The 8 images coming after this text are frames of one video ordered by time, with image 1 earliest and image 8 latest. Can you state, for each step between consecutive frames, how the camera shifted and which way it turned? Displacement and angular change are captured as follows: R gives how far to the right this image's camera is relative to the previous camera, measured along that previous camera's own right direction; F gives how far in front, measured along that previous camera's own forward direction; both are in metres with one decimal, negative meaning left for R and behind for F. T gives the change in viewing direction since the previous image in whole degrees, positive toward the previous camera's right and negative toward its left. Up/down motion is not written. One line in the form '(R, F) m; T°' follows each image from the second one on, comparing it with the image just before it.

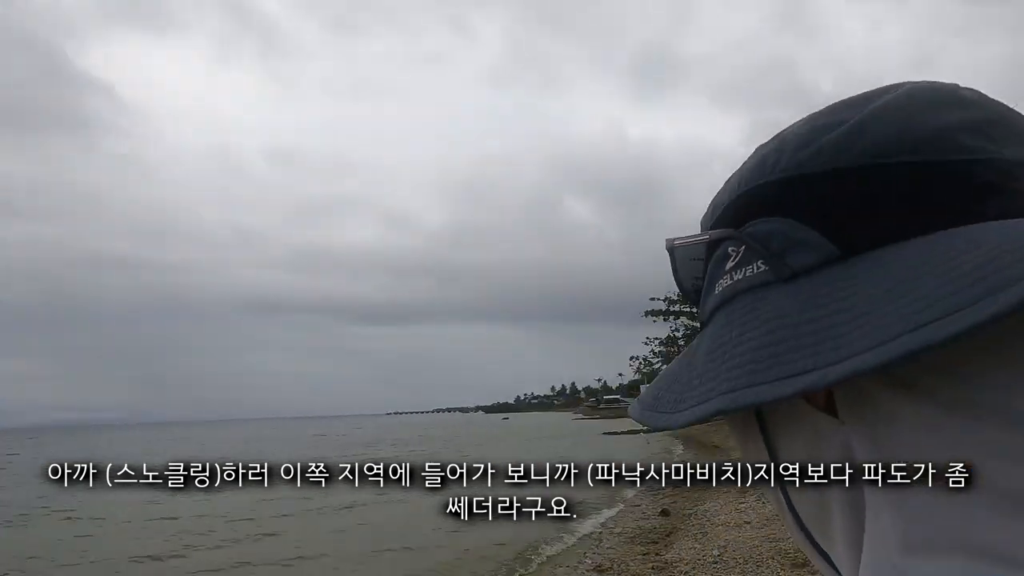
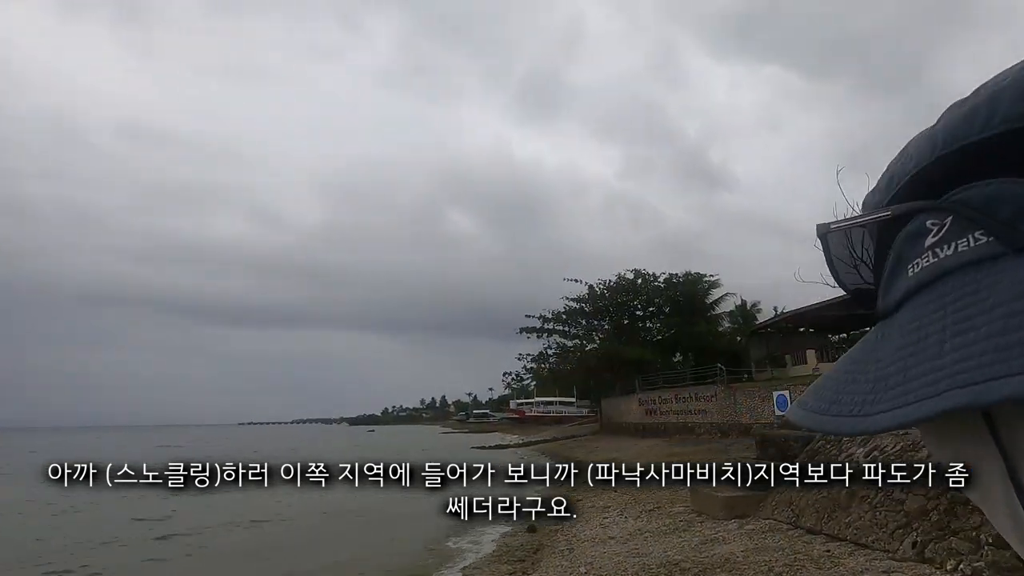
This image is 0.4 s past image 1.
(-0.1, +0.2) m; +11°
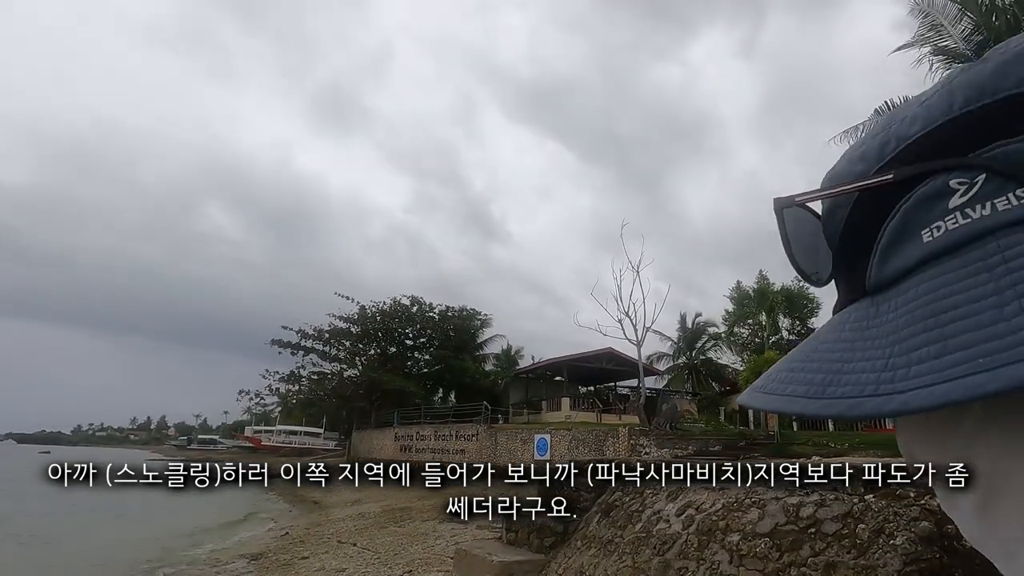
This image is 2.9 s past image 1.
(+0.3, +2.5) m; +20°
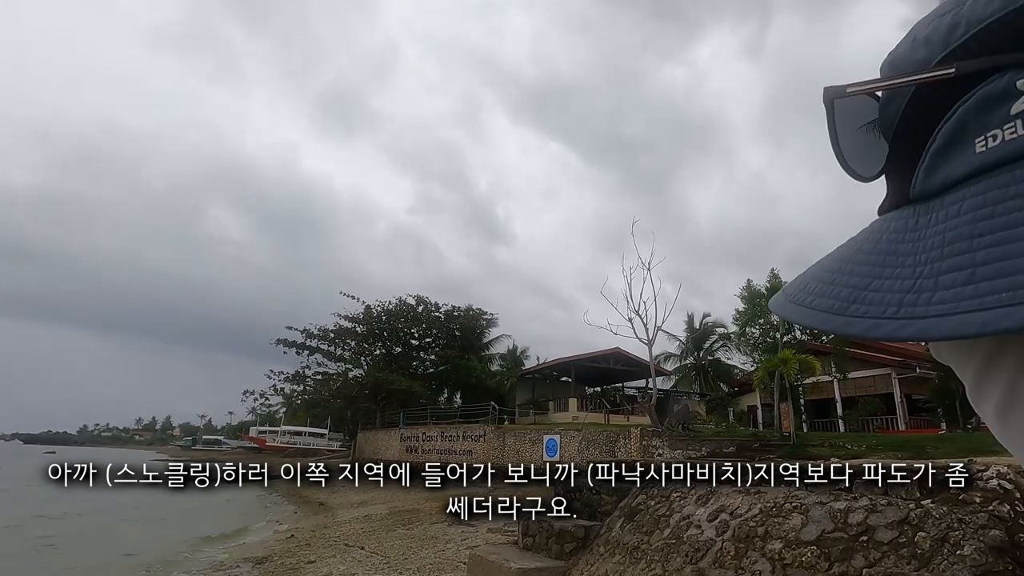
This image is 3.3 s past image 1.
(-0.2, +0.4) m; 0°
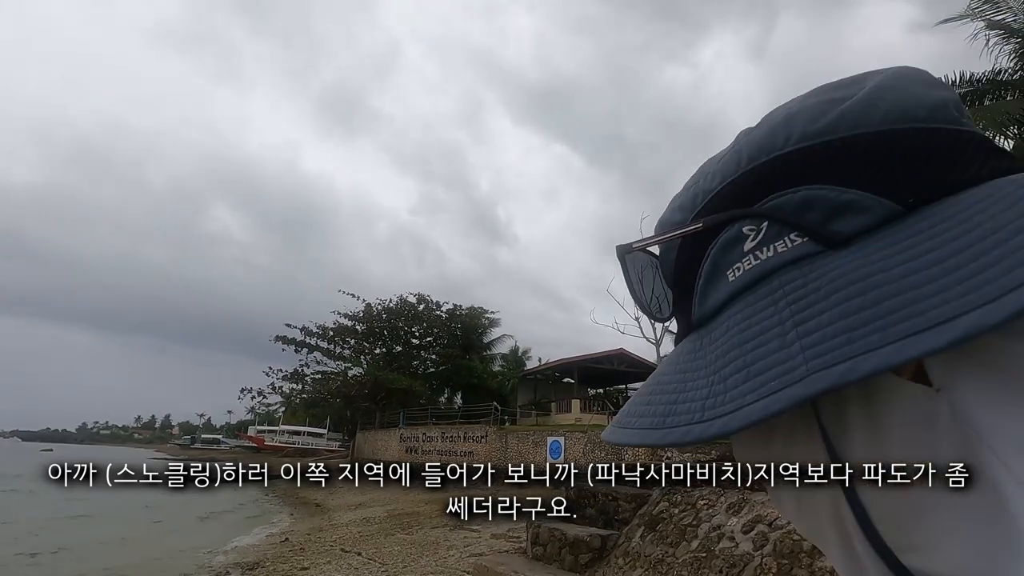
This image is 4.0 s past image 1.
(-0.1, +0.6) m; 0°
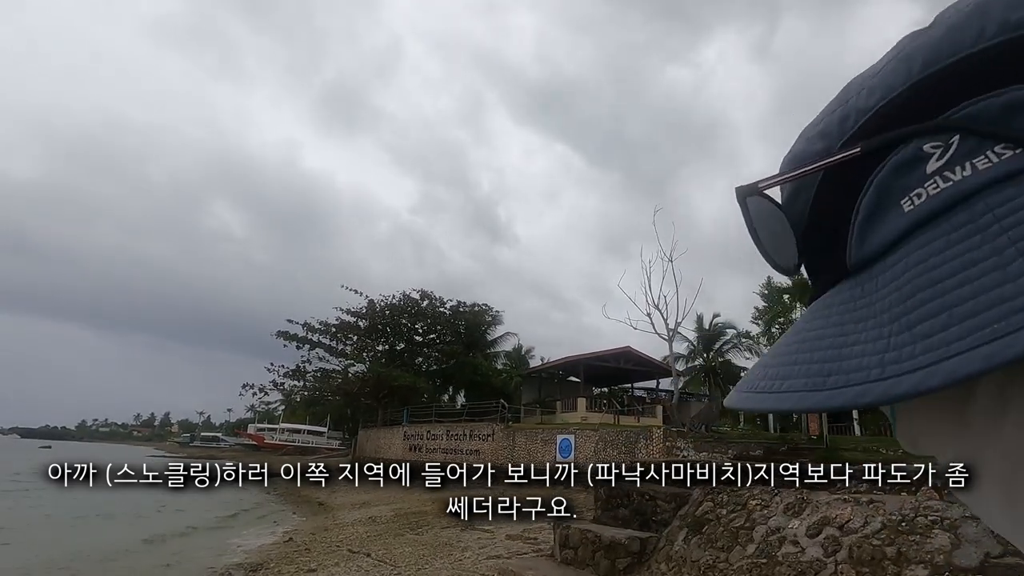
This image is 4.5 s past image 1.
(-0.3, +0.6) m; 0°
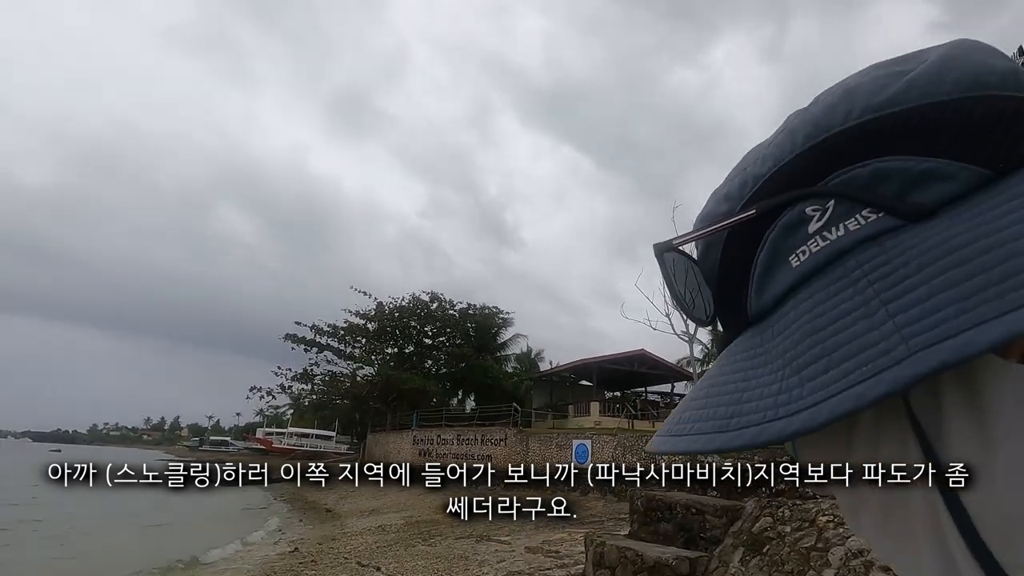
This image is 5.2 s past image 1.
(-0.2, +0.7) m; -1°
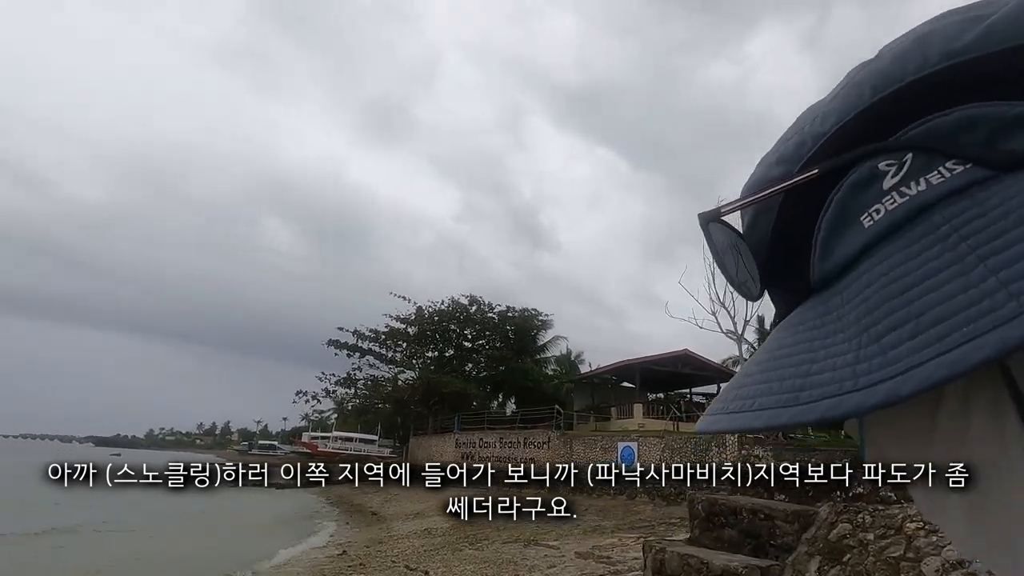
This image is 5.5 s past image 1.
(-0.1, +0.2) m; -3°
